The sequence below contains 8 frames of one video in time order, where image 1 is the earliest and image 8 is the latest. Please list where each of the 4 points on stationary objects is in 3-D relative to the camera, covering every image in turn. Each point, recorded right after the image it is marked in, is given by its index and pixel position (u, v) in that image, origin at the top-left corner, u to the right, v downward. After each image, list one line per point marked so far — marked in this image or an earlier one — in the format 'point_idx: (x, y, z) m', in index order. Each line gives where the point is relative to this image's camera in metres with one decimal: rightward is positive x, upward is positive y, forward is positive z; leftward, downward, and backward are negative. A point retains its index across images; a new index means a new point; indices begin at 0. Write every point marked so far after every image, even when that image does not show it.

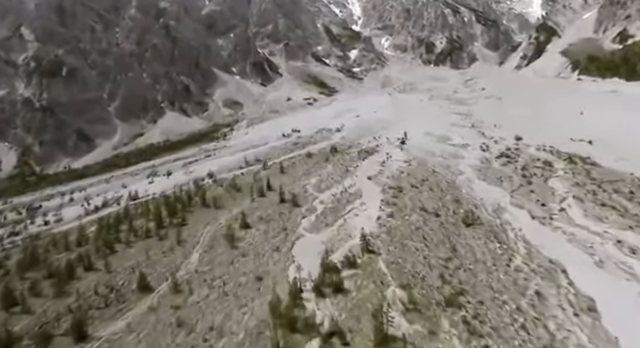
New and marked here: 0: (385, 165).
0: (+3.3, +0.4, +18.1) m
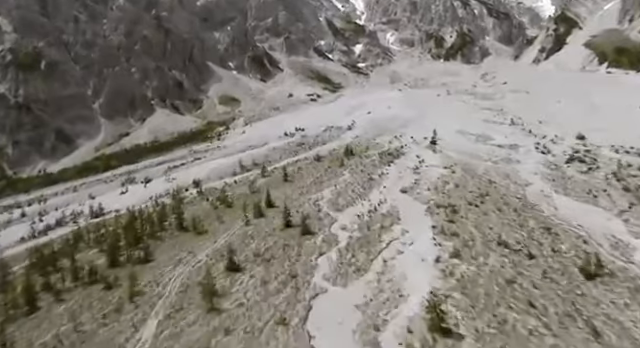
0: (+3.9, 0.0, +13.9) m
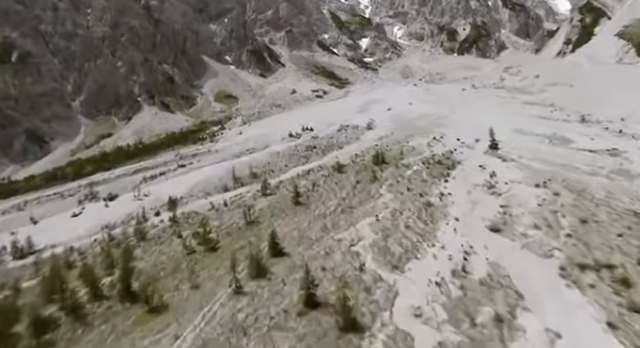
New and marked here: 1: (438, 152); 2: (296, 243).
0: (+4.7, -0.5, +9.2) m
1: (+4.6, +0.9, +14.1) m
2: (-0.5, -1.5, +7.9) m
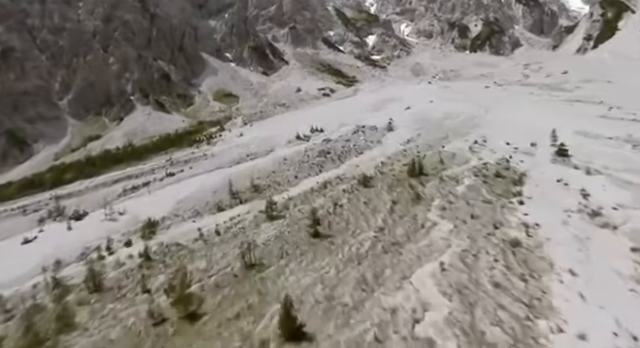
0: (+5.3, -1.0, +6.2) m
1: (+5.2, +0.4, +11.1) m
2: (+0.1, -1.9, +5.0) m
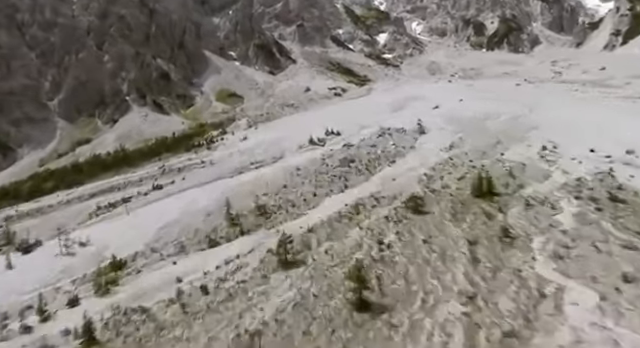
0: (+5.9, -1.3, +3.2) m
1: (+5.9, 0.0, +8.1) m
2: (+0.6, -2.3, +2.0) m
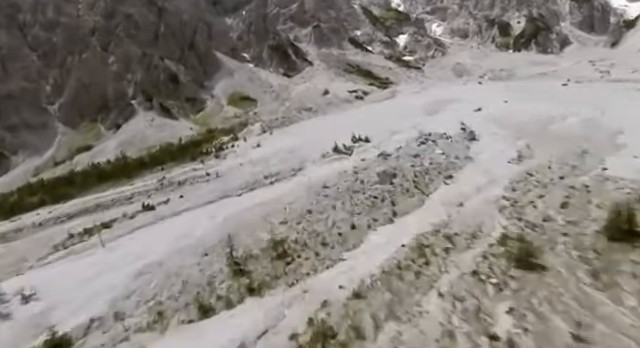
0: (+6.4, -1.7, +0.3) m
1: (+6.6, -0.4, +5.3) m
2: (+1.1, -2.6, -0.6) m
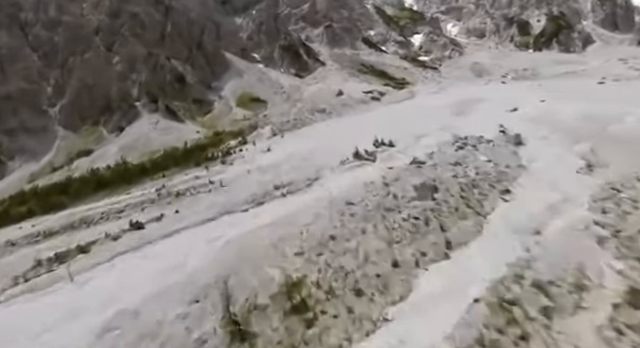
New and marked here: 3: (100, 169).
0: (+6.6, -1.9, -1.6) m
1: (+6.9, -0.7, +3.4) m
2: (+1.3, -2.8, -2.4) m
3: (-11.6, +0.3, +19.0) m
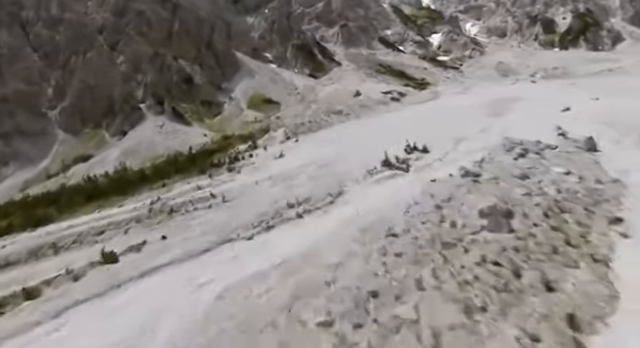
0: (+6.8, -2.1, -3.8) m
1: (+7.2, -0.9, +1.1) m
2: (+1.4, -3.0, -4.4) m
3: (-10.8, -0.1, +17.4) m
